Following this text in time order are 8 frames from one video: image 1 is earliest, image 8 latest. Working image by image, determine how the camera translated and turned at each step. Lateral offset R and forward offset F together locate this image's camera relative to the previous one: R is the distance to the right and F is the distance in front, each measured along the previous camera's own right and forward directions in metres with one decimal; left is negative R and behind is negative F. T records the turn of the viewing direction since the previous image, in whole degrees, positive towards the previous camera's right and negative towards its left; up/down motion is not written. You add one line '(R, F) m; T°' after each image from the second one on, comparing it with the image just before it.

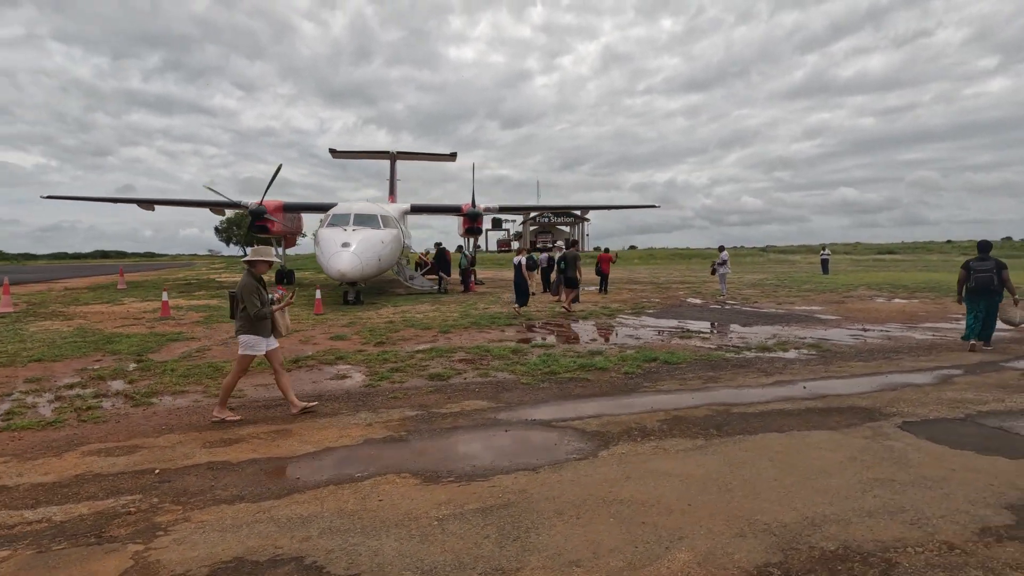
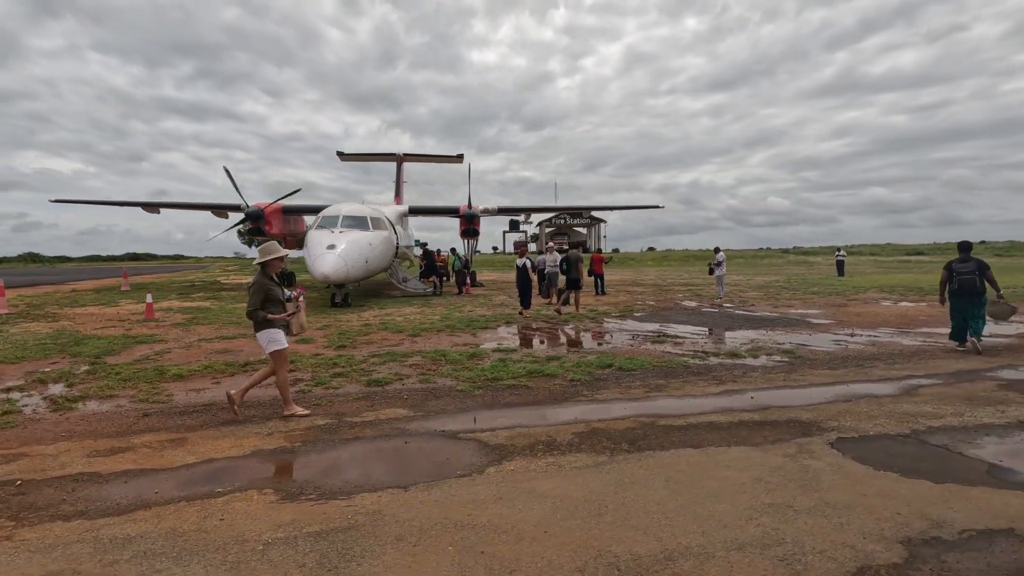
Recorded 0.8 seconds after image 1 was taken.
(+1.0, +0.3) m; -2°
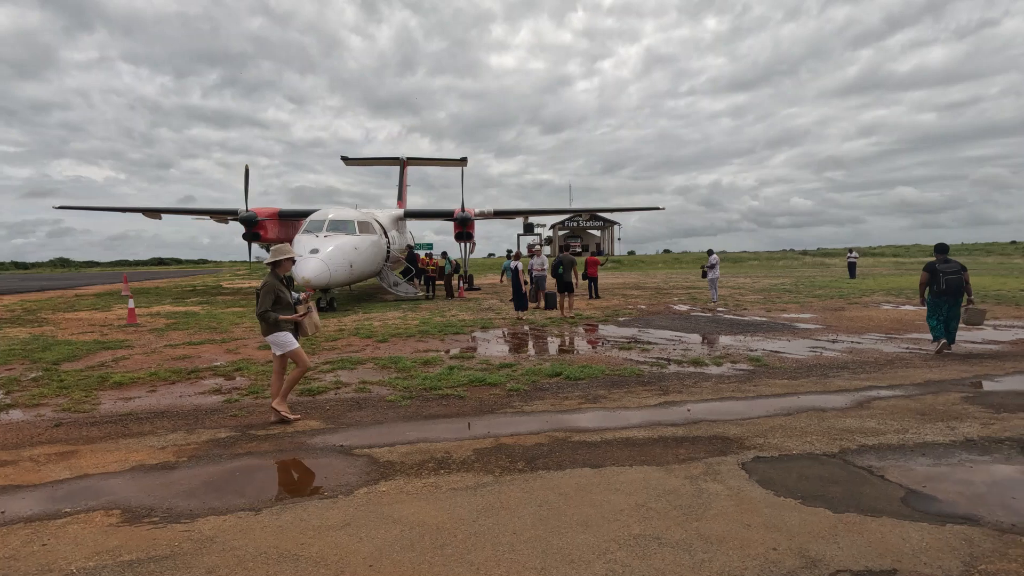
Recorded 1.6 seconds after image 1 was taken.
(+0.9, +0.3) m; -2°
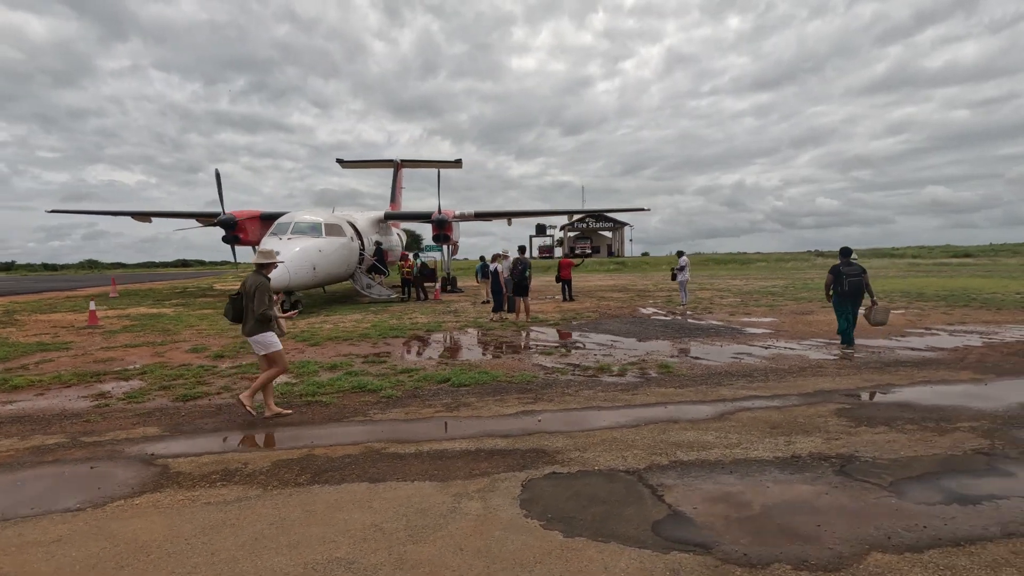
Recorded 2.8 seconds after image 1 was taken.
(+1.6, +0.2) m; -2°
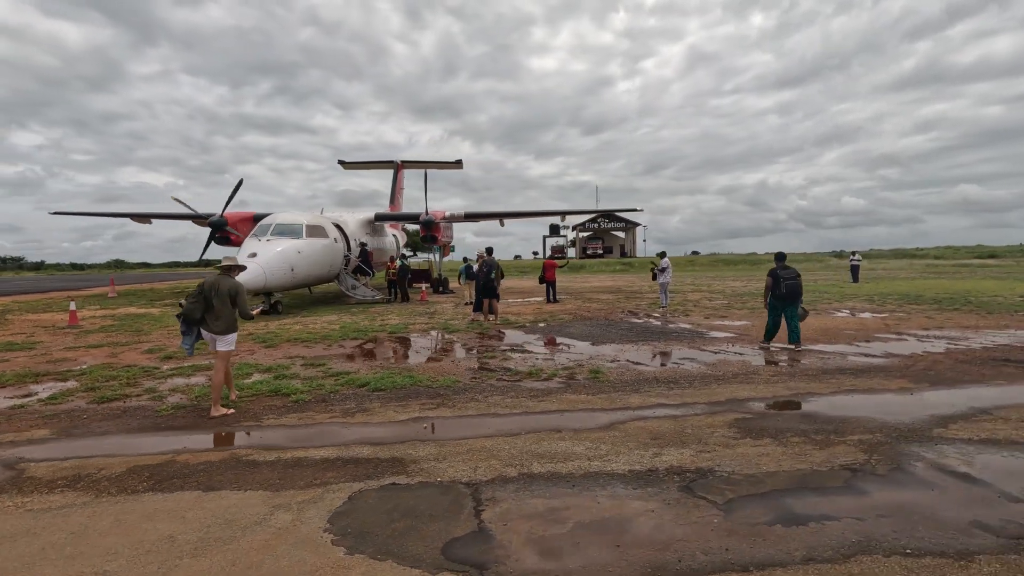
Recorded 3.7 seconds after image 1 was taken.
(+1.2, +0.1) m; -2°
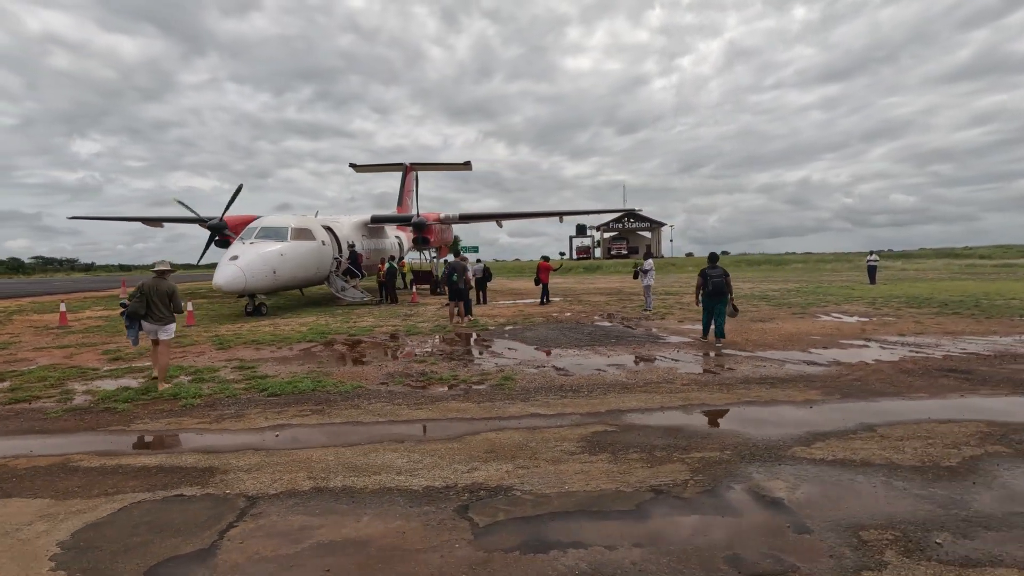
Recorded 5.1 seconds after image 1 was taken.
(+1.6, +0.2) m; -4°
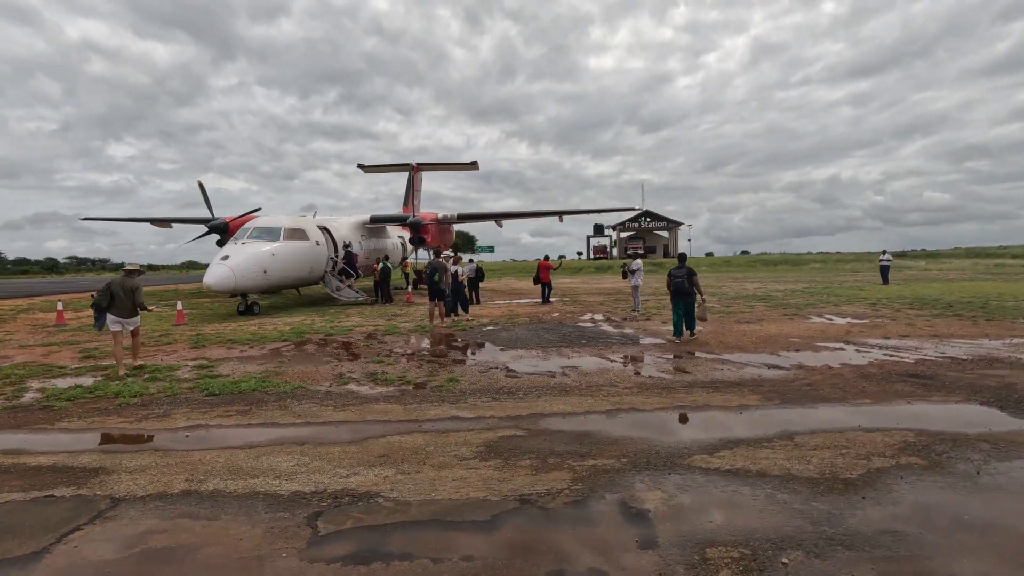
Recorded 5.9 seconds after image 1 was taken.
(+1.0, +0.1) m; -2°
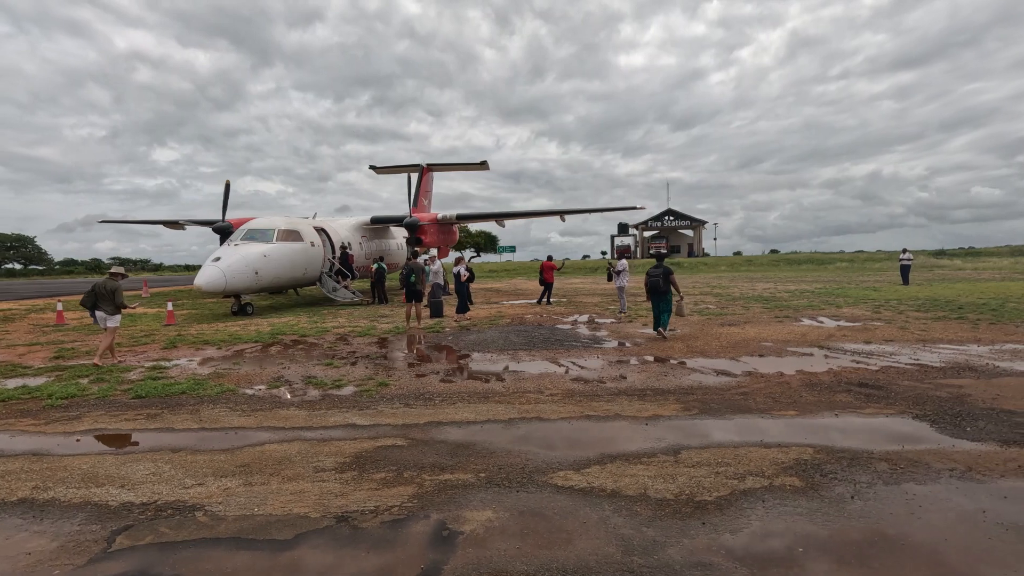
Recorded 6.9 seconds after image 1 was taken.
(+1.2, +0.2) m; -3°
